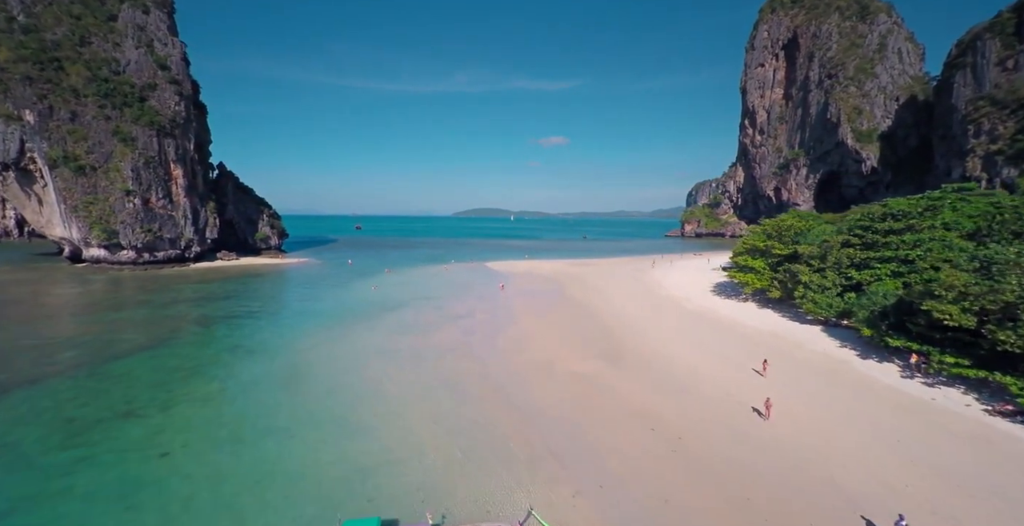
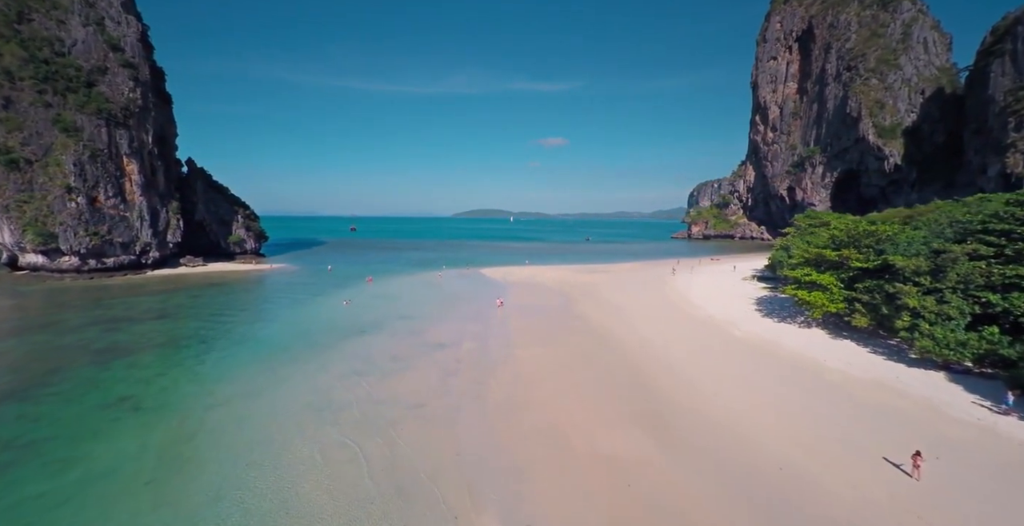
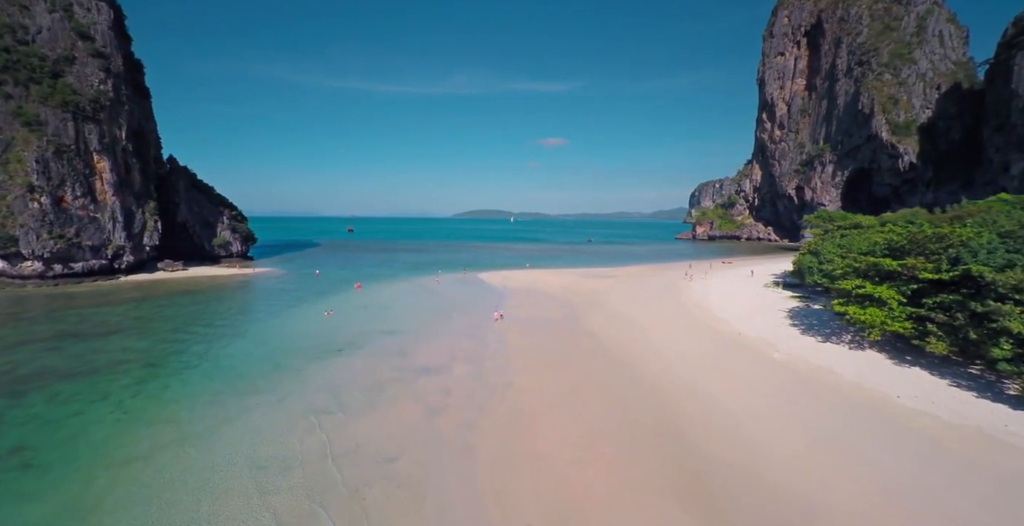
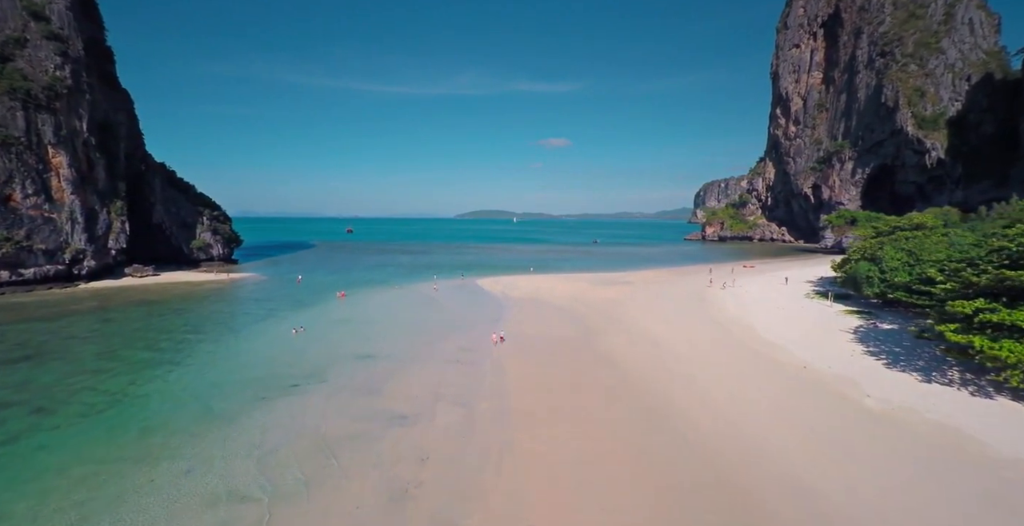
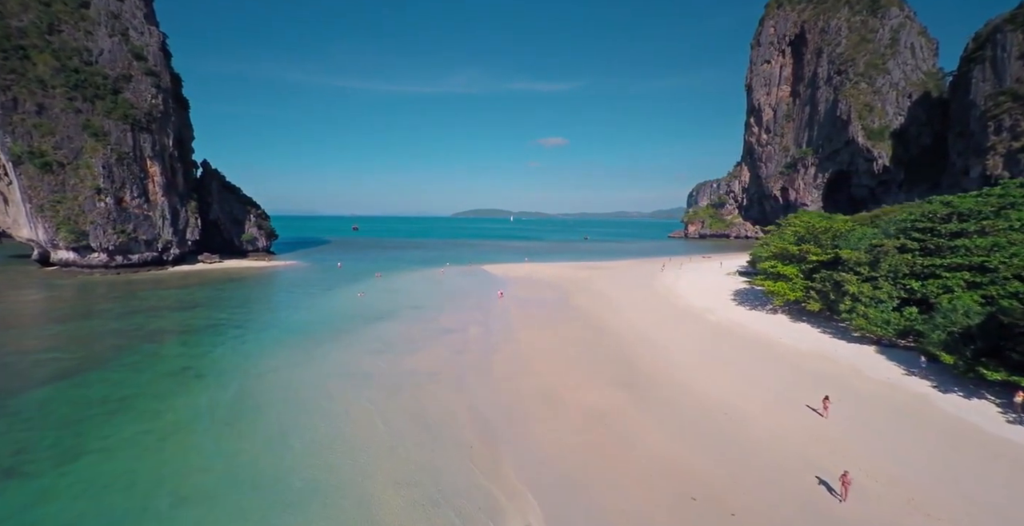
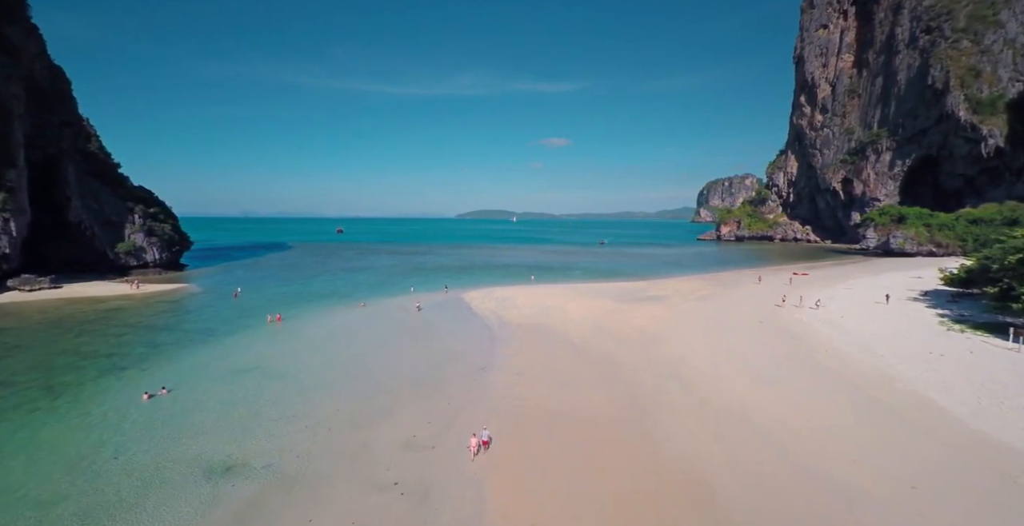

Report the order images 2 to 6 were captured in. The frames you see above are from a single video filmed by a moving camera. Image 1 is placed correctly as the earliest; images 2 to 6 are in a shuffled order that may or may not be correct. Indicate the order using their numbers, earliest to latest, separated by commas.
5, 2, 3, 4, 6
